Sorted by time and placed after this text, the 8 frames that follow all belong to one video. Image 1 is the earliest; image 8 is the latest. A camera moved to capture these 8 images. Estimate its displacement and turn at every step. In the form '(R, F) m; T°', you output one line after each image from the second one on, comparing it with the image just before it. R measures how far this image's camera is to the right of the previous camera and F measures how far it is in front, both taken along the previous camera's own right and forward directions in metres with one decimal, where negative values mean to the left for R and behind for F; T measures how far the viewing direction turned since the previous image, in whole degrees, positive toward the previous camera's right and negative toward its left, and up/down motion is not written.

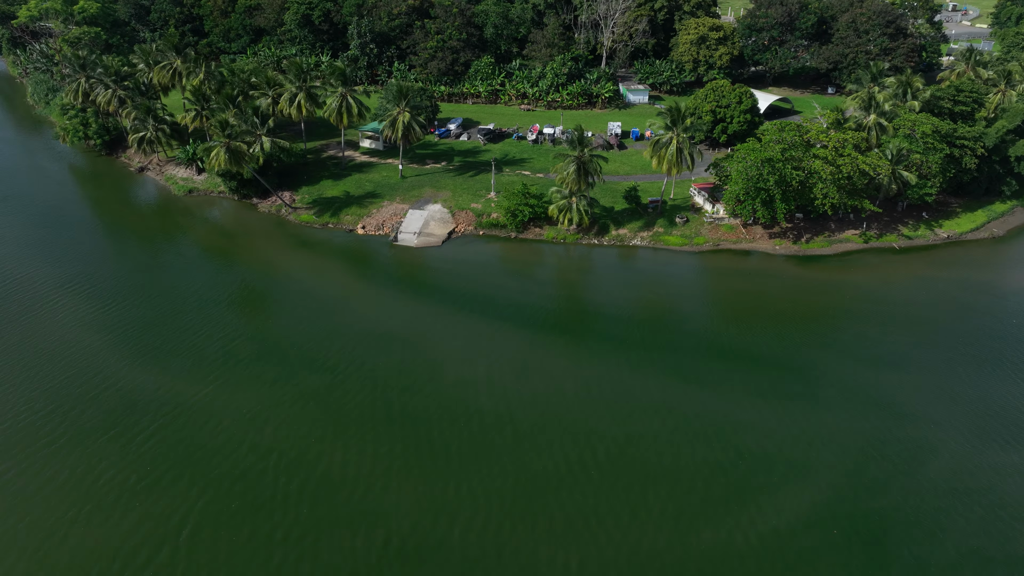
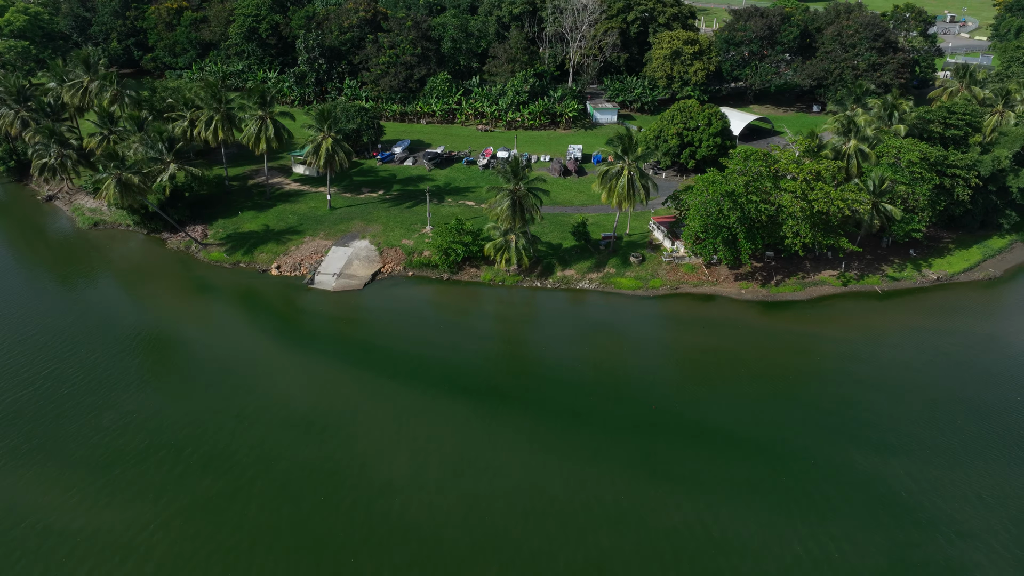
(+4.1, +5.9) m; 0°
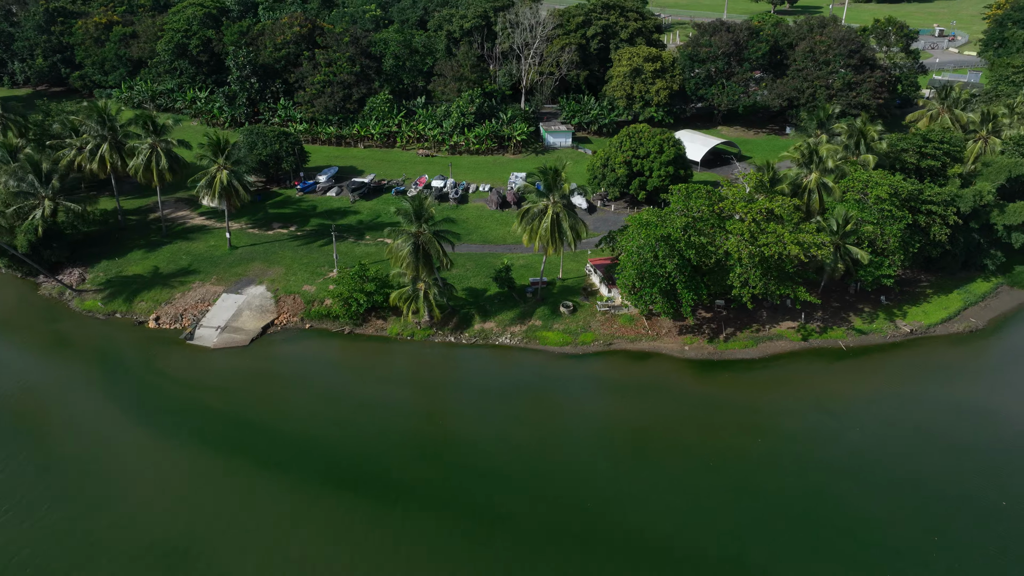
(+4.4, +5.9) m; 0°
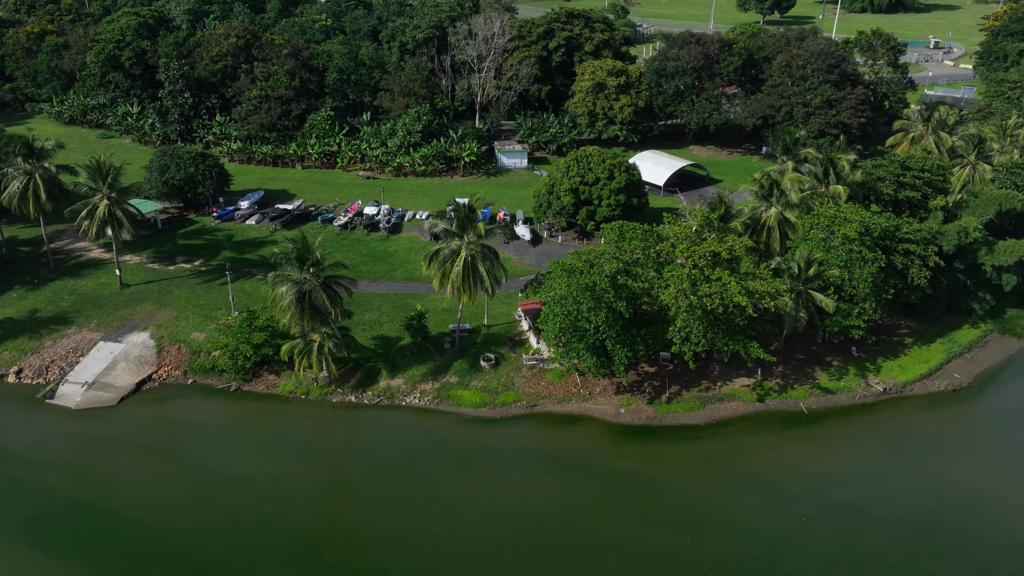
(+4.0, +5.3) m; 0°
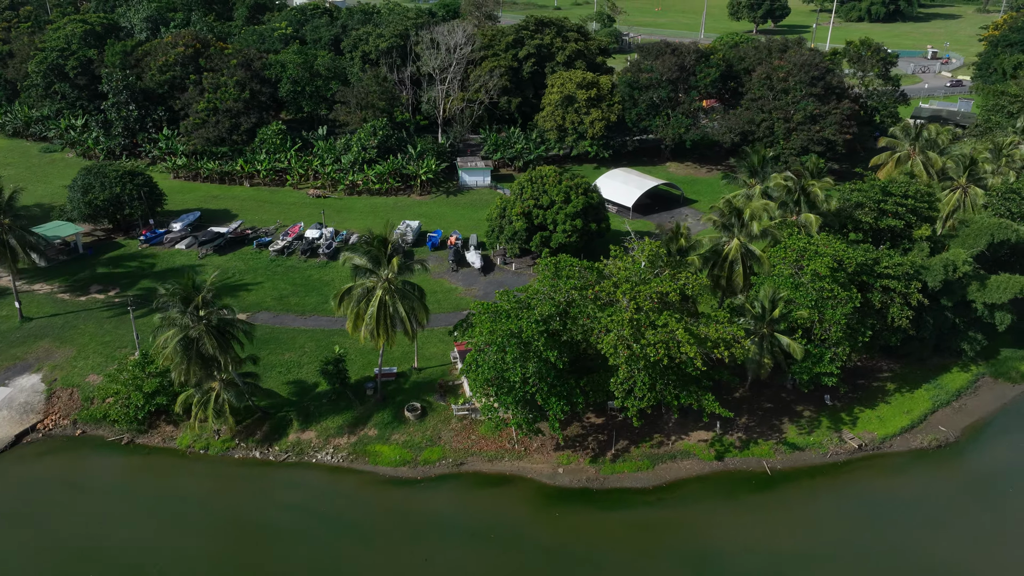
(+2.9, +3.9) m; 0°
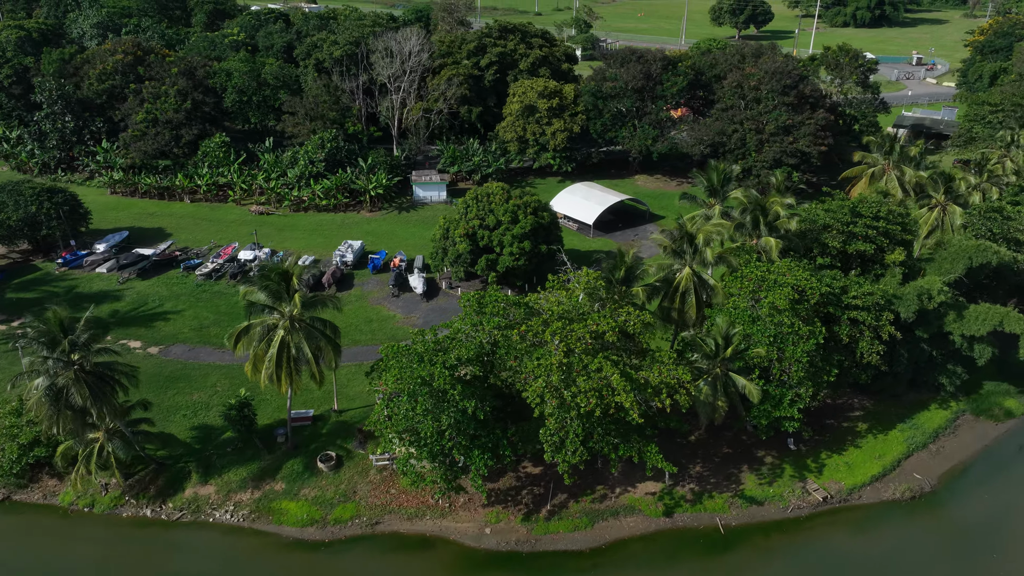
(+2.4, +3.3) m; 0°
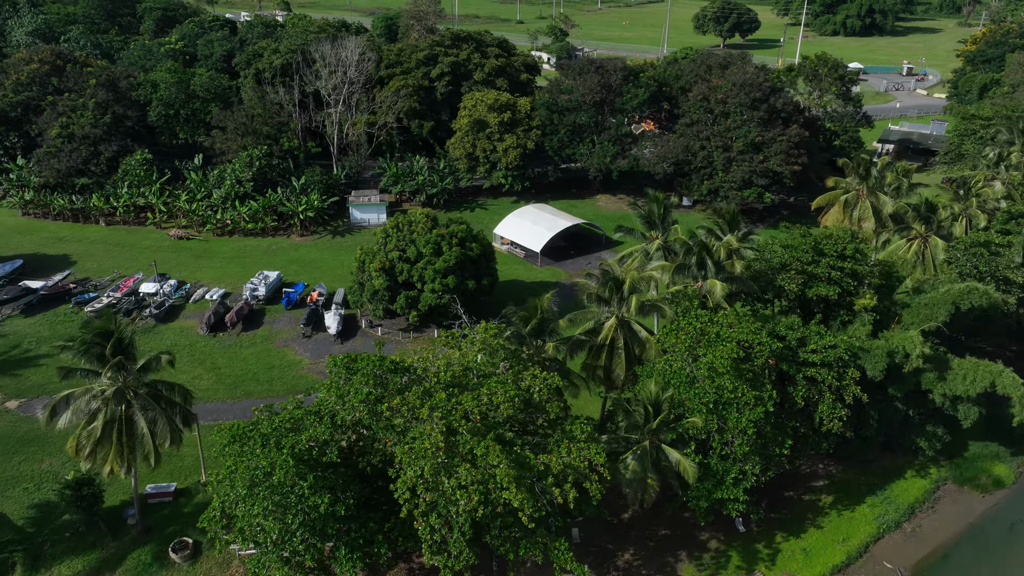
(+3.2, +4.6) m; 0°
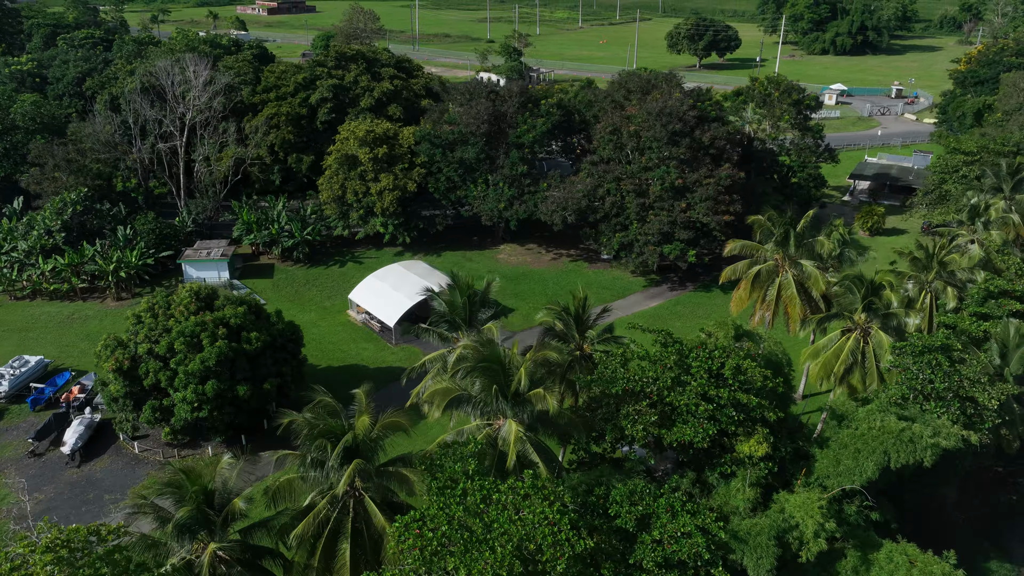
(+6.8, +9.2) m; -1°
